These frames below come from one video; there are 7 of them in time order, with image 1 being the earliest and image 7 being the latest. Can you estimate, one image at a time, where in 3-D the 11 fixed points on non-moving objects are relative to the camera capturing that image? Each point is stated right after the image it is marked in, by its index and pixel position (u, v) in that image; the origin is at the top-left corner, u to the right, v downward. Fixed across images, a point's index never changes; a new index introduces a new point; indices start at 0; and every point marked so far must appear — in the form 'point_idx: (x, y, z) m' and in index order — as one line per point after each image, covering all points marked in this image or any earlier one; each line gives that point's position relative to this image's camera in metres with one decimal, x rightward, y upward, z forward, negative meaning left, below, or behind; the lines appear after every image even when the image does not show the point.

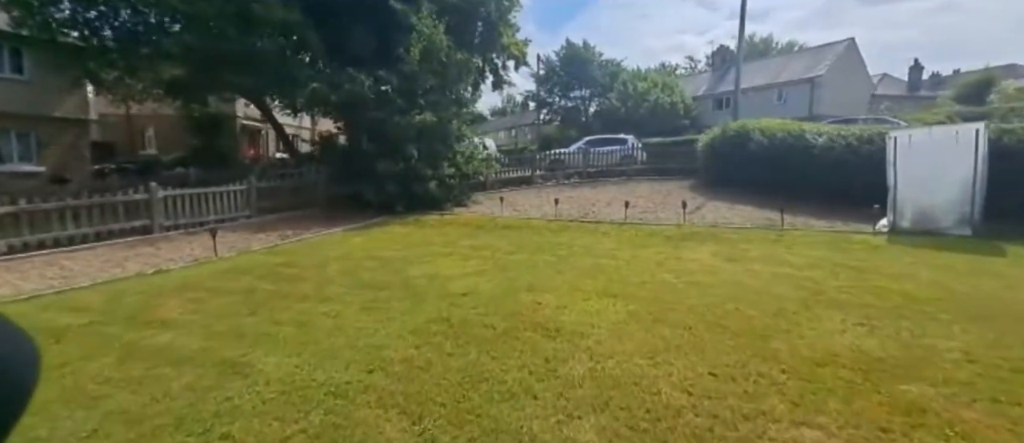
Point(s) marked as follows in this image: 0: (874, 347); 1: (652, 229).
0: (+2.8, -1.0, +3.4) m
1: (+2.9, -0.2, +9.1) m
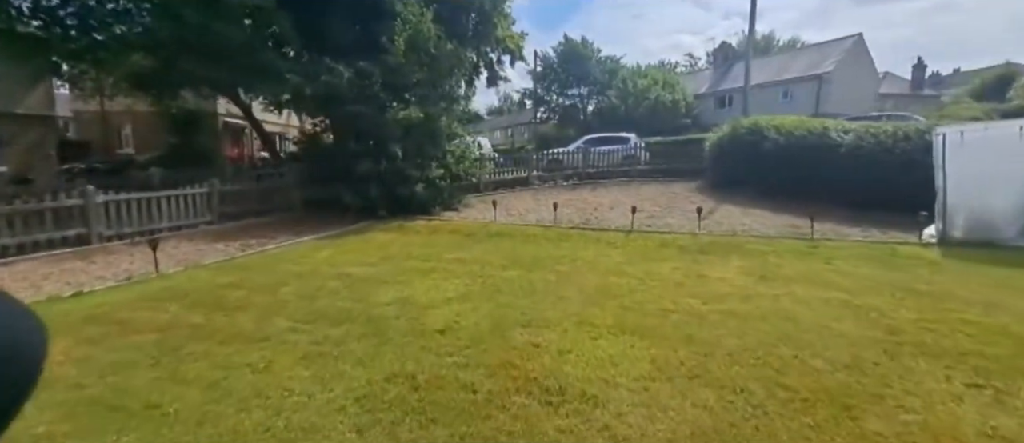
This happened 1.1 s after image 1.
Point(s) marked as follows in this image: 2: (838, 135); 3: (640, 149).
0: (+2.7, -1.1, +2.4) m
1: (+2.8, -0.3, +8.1) m
2: (+8.0, +2.1, +10.8) m
3: (+5.1, +2.9, +17.6) m
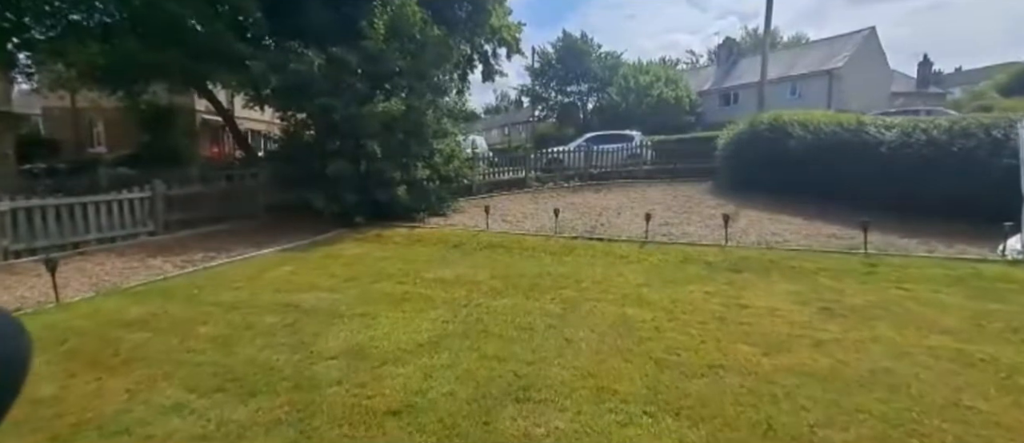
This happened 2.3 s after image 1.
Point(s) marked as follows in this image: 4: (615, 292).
0: (+2.7, -1.3, +1.1) m
1: (+2.7, -0.5, +6.8) m
2: (+7.9, +2.0, +9.6) m
3: (+4.9, +2.7, +16.3) m
4: (+1.2, -0.8, +5.2) m
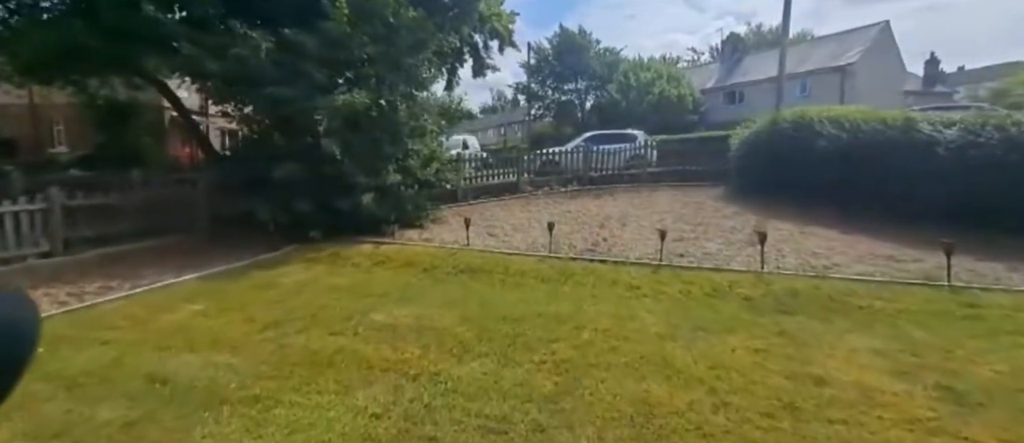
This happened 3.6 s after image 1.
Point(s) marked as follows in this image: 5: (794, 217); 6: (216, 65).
0: (+2.5, -1.5, -0.3) m
1: (+2.4, -0.7, +5.4) m
2: (+7.7, +1.7, +8.1) m
3: (+4.6, +2.5, +14.9) m
4: (+1.0, -1.1, +3.7) m
5: (+5.7, +0.1, +9.0) m
6: (-5.1, +2.7, +7.6) m
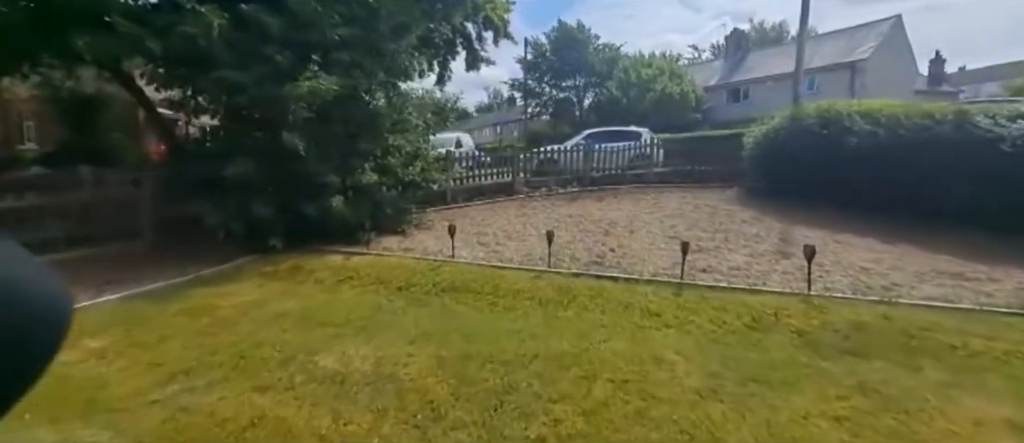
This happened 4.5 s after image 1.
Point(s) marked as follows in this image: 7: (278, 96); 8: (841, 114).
0: (+2.4, -1.6, -1.4) m
1: (+2.3, -0.8, +4.3) m
2: (+7.6, +1.6, +7.1) m
3: (+4.5, +2.4, +13.9) m
4: (+0.9, -1.2, +2.7) m
5: (+5.6, 0.0, +8.0) m
6: (-5.2, +2.6, +6.5) m
7: (-3.5, +1.9, +6.6) m
8: (+6.7, +2.2, +9.0) m
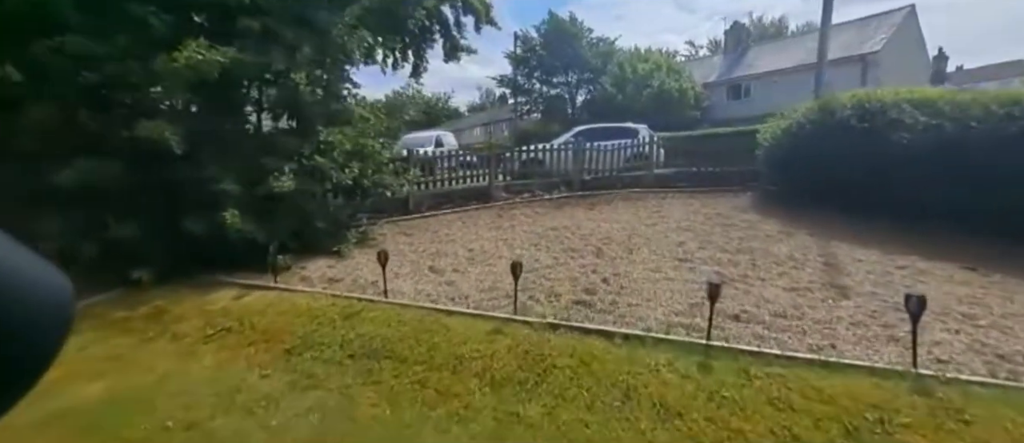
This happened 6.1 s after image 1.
0: (+2.0, -1.9, -3.1) m
1: (+1.9, -1.1, +2.6) m
2: (+7.1, +1.4, +5.5) m
3: (+3.9, +2.1, +12.2) m
4: (+0.5, -1.4, +1.0) m
5: (+5.1, -0.2, +6.3) m
6: (-5.6, +2.3, +4.7) m
7: (-4.0, +1.6, +4.8) m
8: (+6.2, +2.0, +7.3) m
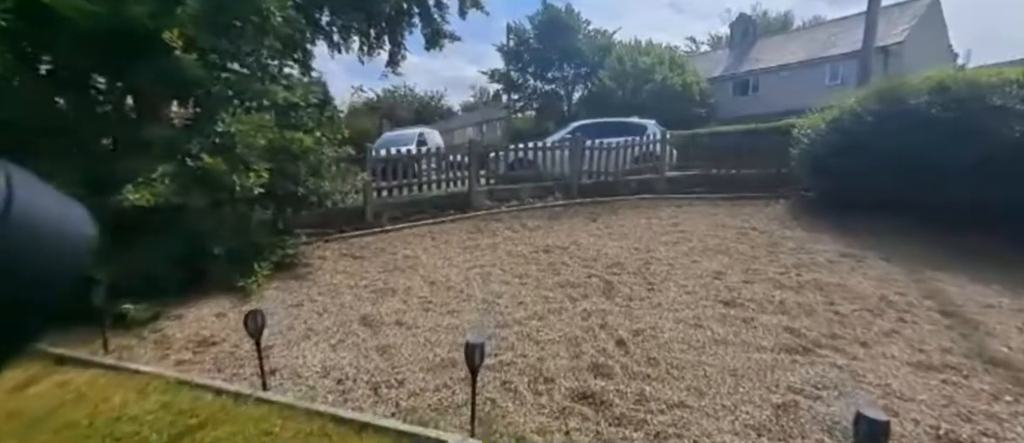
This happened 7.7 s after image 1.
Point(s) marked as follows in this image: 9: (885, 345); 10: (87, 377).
0: (+1.9, -2.1, -4.8) m
1: (+1.7, -1.3, +0.9) m
2: (+6.8, +1.1, +3.8) m
3: (+3.6, +1.9, +10.4) m
4: (+0.3, -1.7, -0.8) m
5: (+4.9, -0.5, +4.6) m
6: (-5.9, +2.1, +2.9) m
7: (-4.2, +1.4, +3.0) m
8: (+5.9, +1.7, +5.6) m
9: (+2.8, -0.9, +3.3) m
10: (-2.8, -1.0, +3.0) m
